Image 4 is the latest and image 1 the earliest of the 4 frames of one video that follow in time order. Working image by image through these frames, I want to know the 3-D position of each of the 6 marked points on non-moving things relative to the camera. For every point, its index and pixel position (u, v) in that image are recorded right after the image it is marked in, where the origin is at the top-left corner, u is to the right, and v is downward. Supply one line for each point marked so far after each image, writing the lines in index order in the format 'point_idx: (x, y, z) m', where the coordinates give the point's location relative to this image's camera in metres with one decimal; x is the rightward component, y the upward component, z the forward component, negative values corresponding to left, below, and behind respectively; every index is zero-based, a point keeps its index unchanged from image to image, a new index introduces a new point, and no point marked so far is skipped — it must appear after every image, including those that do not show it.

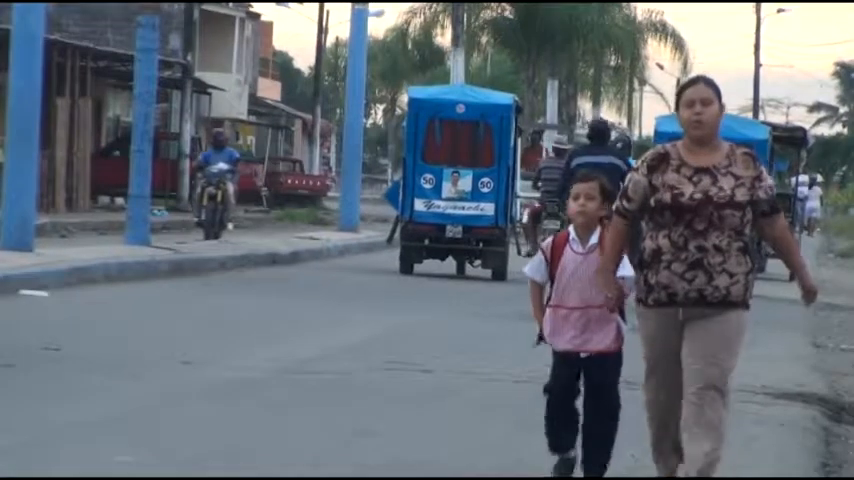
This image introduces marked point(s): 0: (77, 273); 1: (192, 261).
0: (-3.5, -0.3, +15.9) m
1: (-2.8, -0.2, +18.7) m
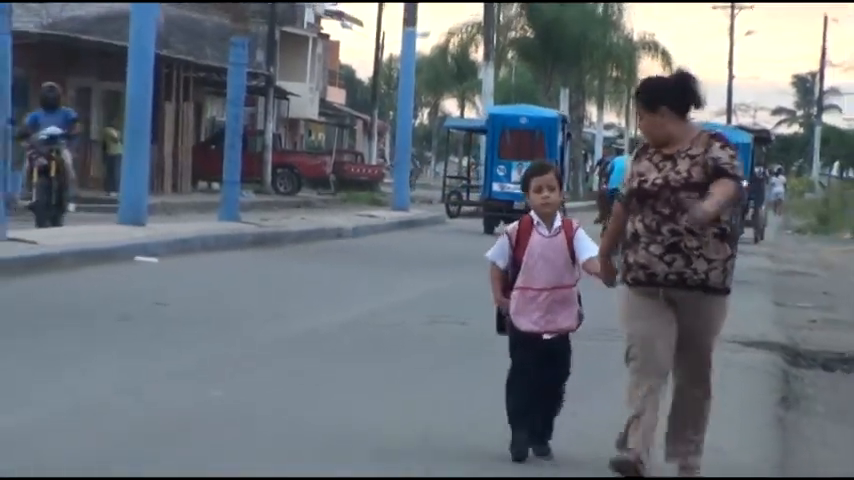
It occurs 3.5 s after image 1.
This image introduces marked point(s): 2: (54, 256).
0: (-3.1, -0.1, +18.6) m
1: (-2.2, +0.1, +21.4) m
2: (-4.0, -0.2, +16.2) m
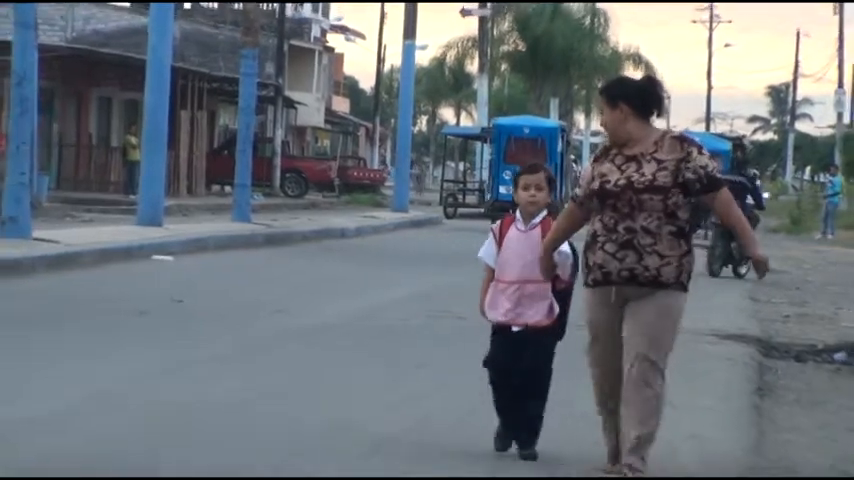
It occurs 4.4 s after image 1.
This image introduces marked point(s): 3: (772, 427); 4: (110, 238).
0: (-3.1, -0.1, +19.6) m
1: (-2.2, +0.1, +22.3) m
2: (-3.9, -0.2, +17.1) m
3: (+2.7, -1.5, +12.1) m
4: (-3.8, 0.0, +18.9) m
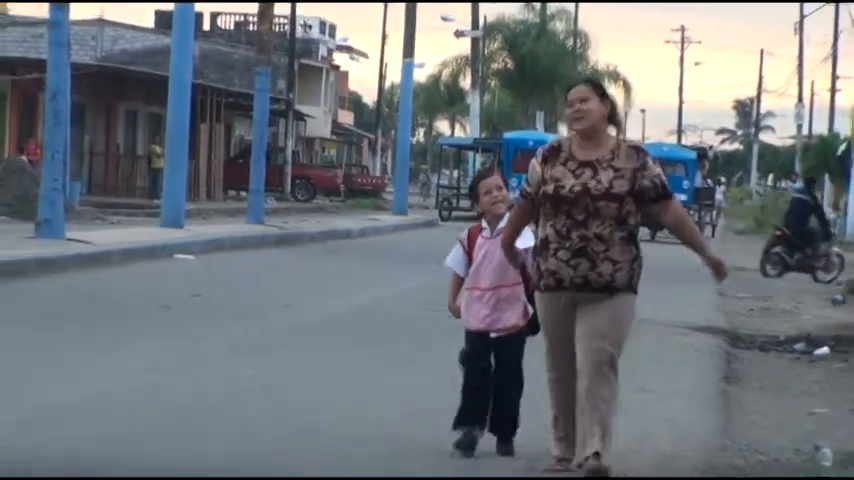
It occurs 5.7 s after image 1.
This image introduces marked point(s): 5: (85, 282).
0: (-3.0, 0.0, +21.0) m
1: (-2.1, +0.1, +23.8) m
2: (-3.9, -0.2, +18.6) m
3: (+2.6, -1.5, +13.6) m
4: (-3.8, 0.0, +20.3) m
5: (-3.9, -0.4, +17.5) m
